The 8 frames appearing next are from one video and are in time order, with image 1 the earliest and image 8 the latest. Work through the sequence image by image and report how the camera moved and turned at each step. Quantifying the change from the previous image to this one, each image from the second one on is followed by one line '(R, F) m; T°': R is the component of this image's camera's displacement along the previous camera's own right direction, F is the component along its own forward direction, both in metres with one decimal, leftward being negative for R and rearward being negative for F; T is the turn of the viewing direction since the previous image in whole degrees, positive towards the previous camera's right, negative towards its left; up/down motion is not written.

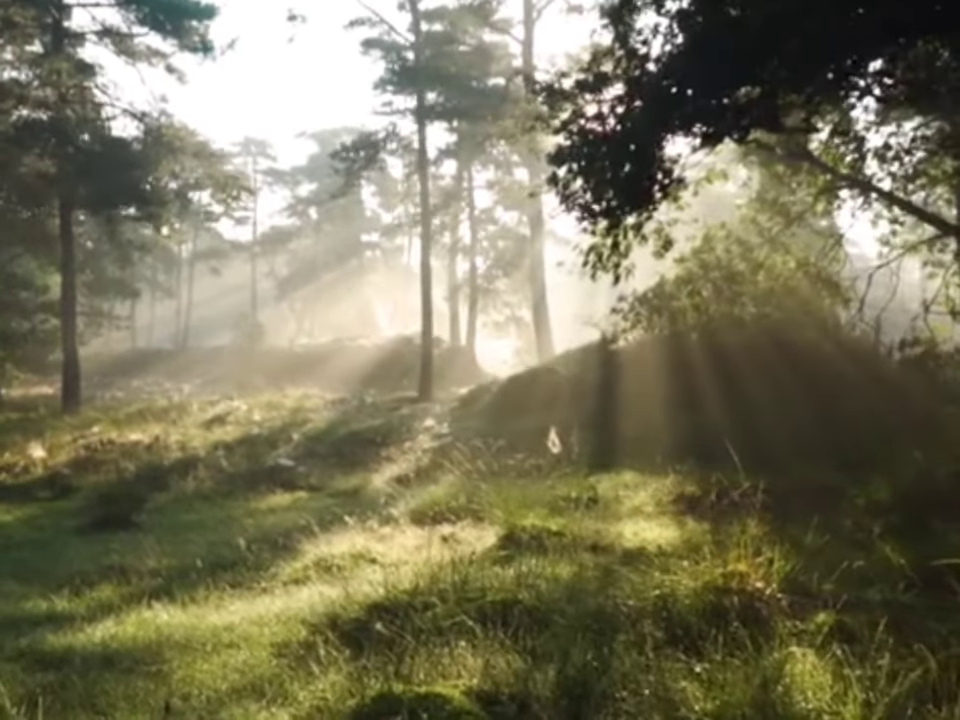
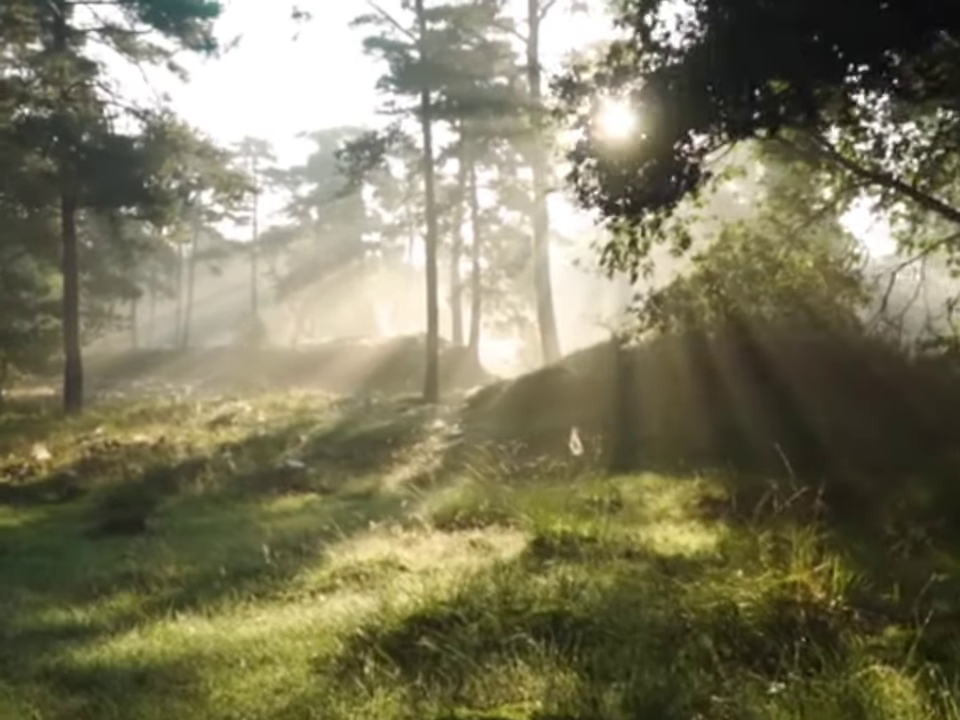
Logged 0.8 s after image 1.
(-0.2, +0.3) m; 0°
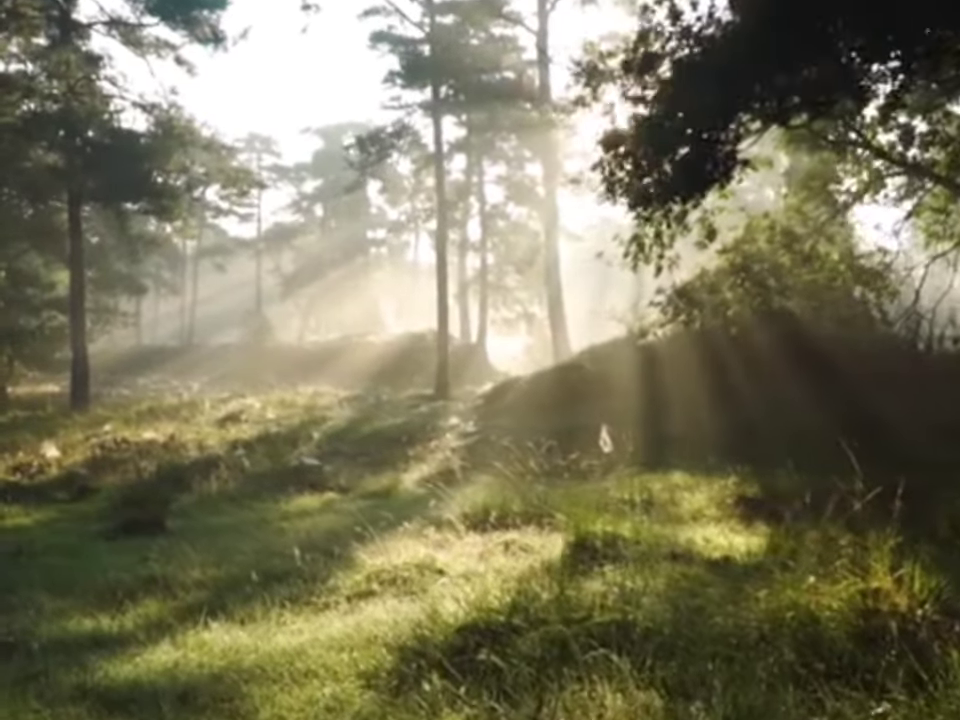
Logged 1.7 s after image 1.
(-0.3, +0.4) m; 0°
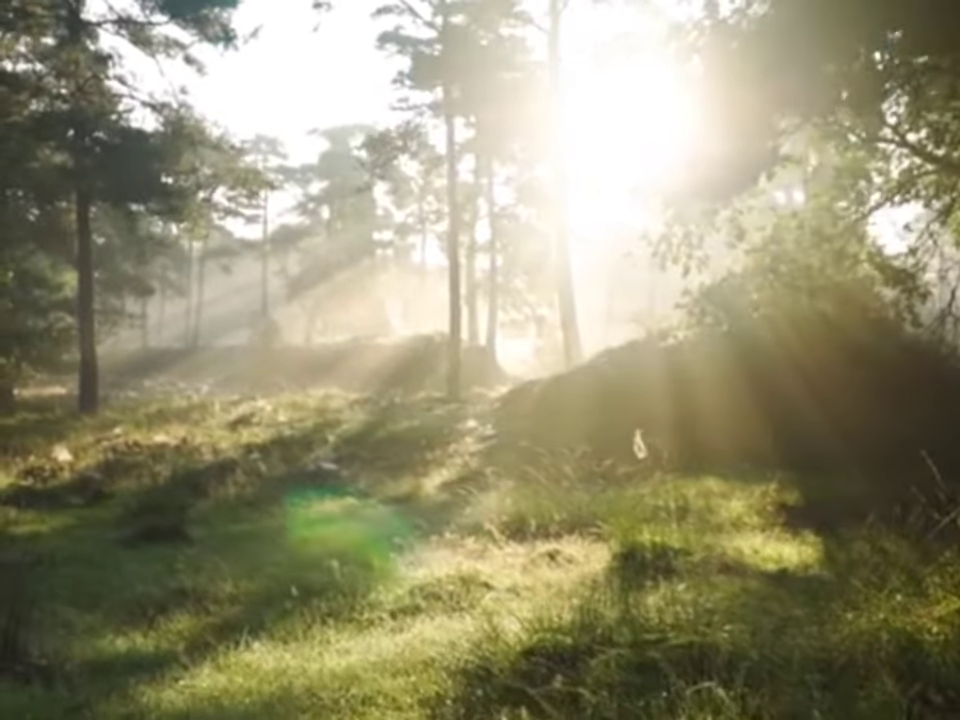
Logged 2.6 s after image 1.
(-0.3, +0.4) m; 0°
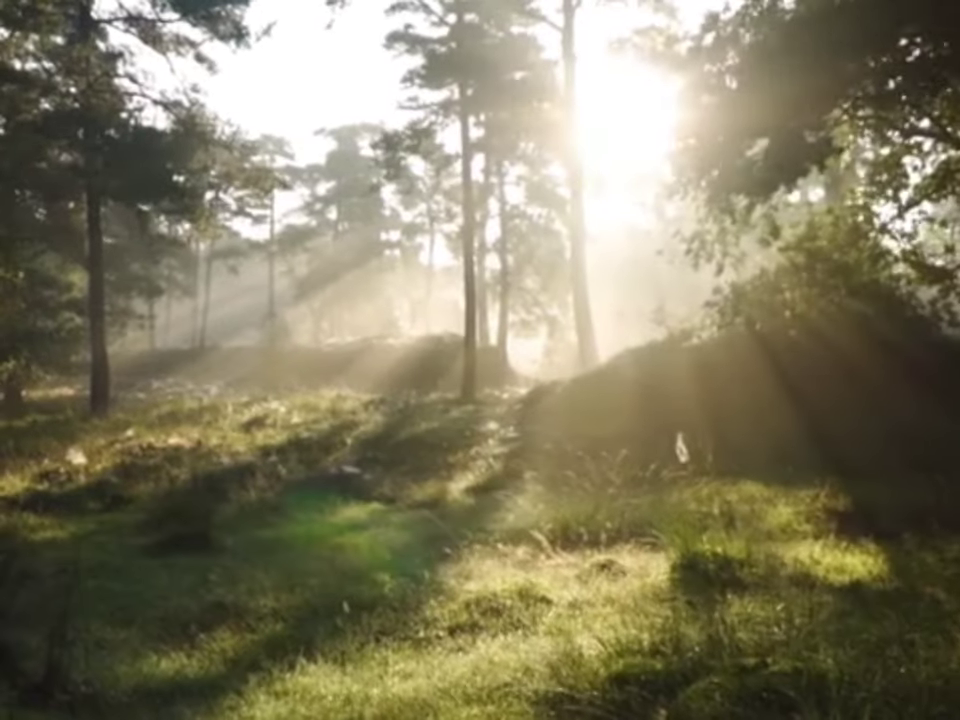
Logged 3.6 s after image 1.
(-0.3, +0.4) m; 0°
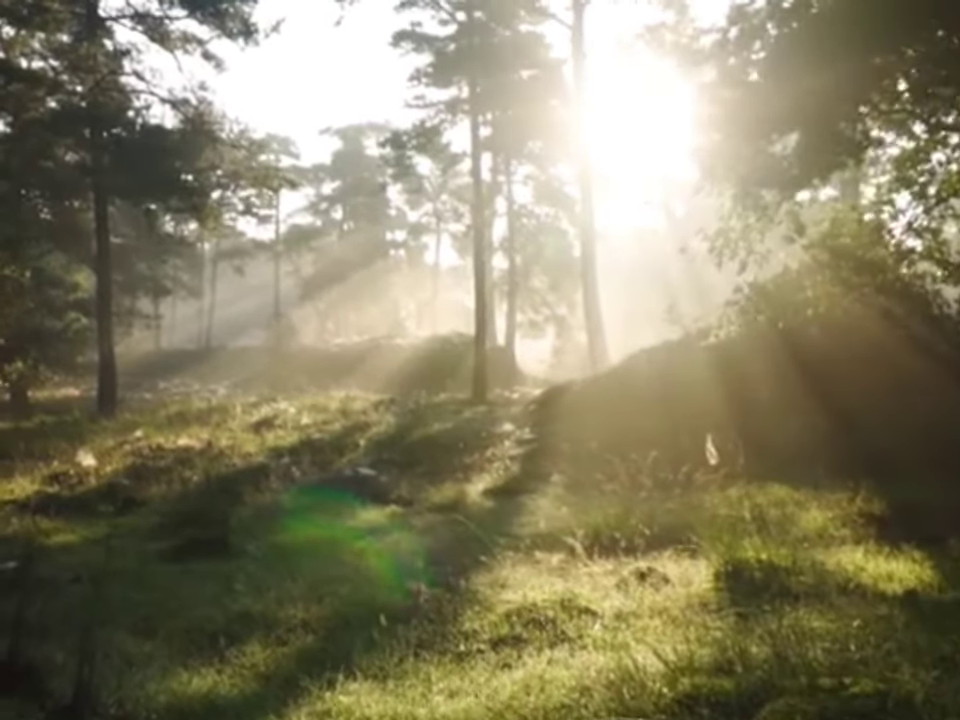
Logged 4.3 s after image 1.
(-0.2, +0.3) m; 0°
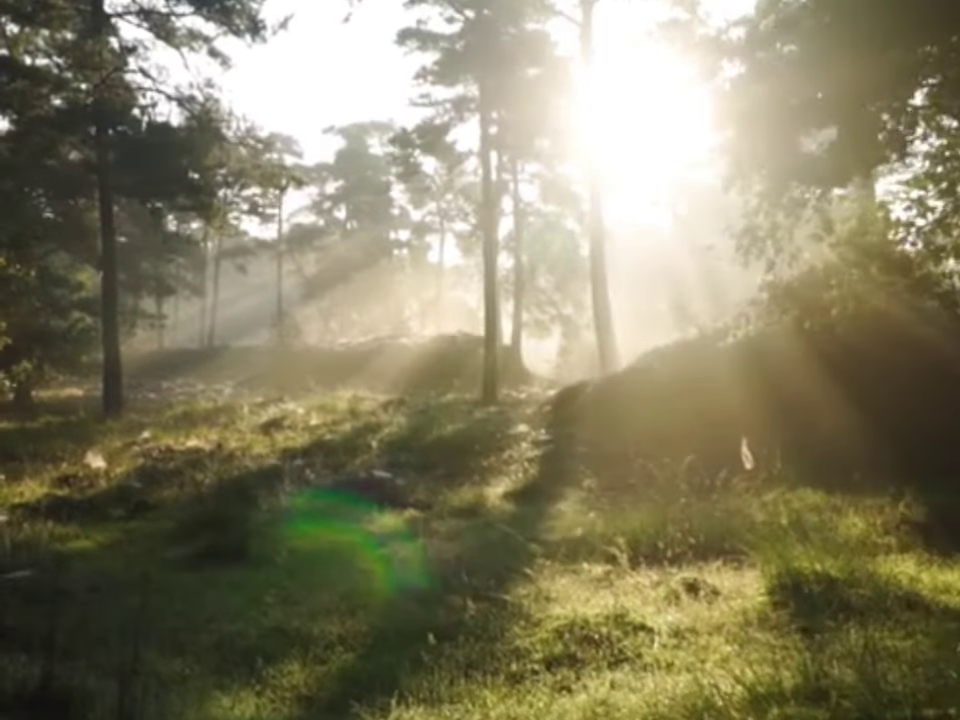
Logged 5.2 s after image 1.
(-0.3, +0.3) m; 0°
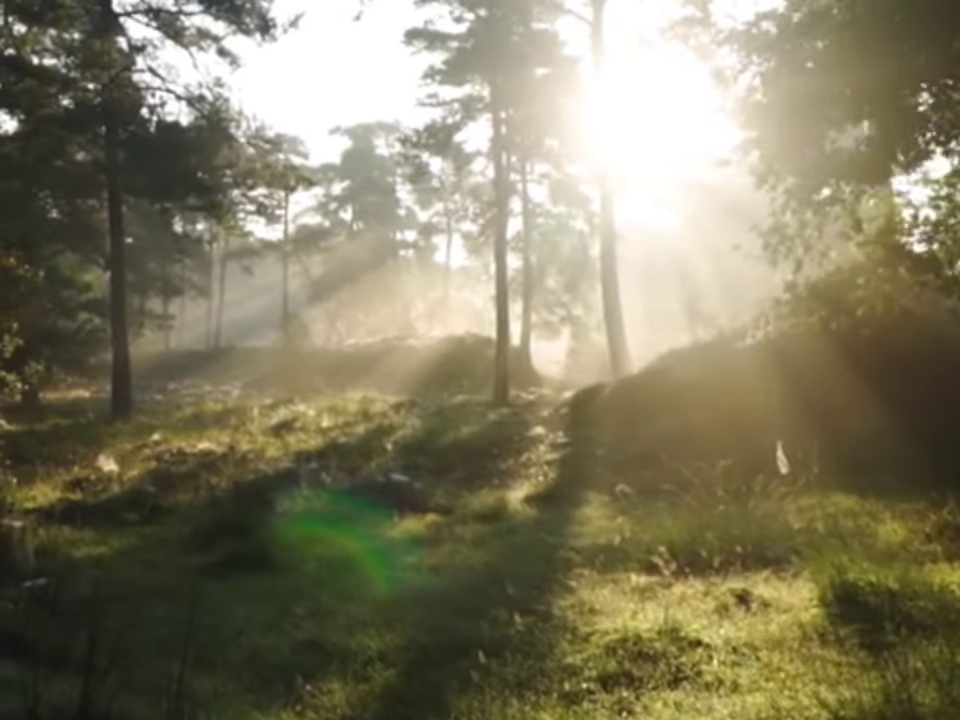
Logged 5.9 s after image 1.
(-0.2, +0.3) m; 0°
